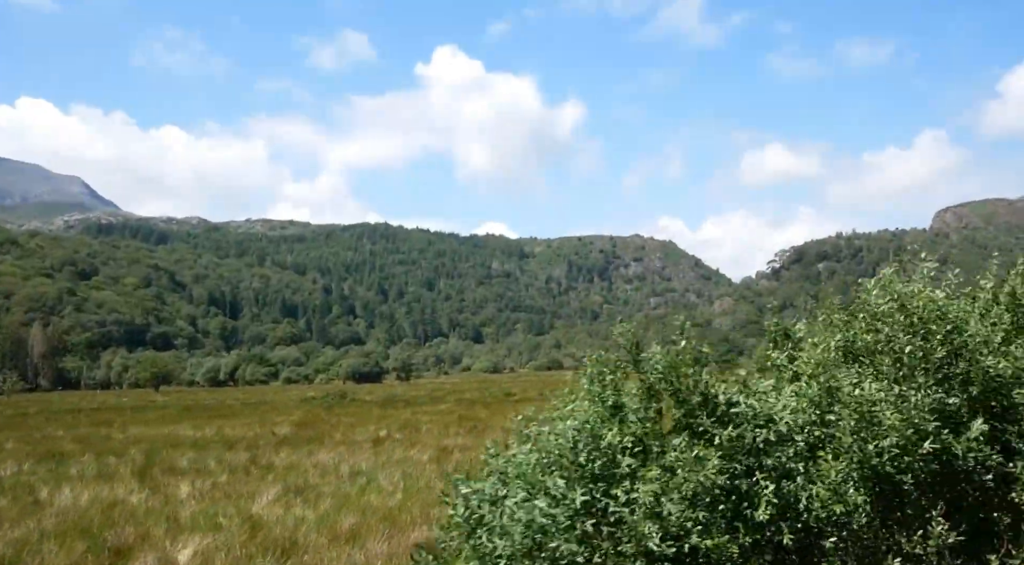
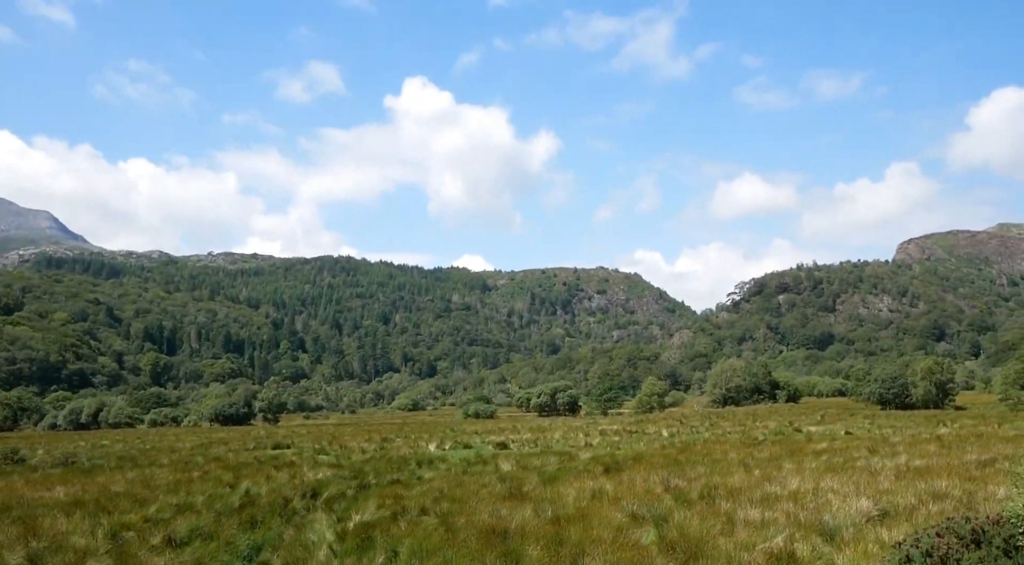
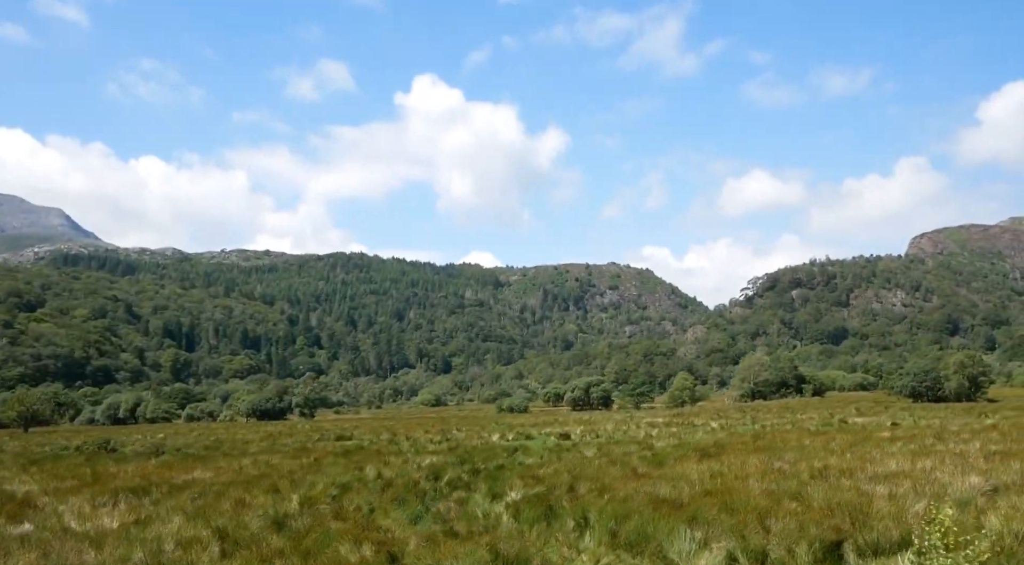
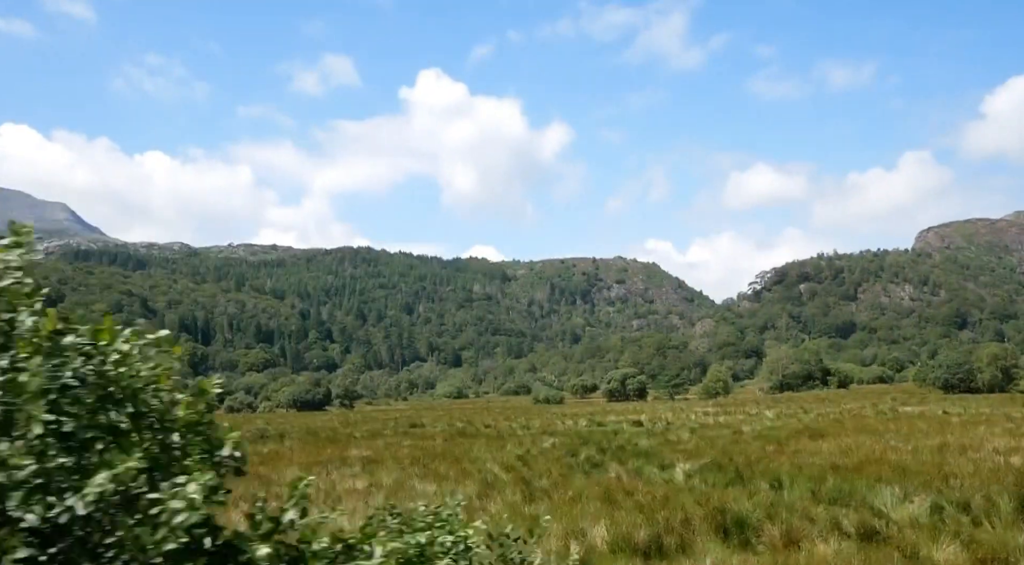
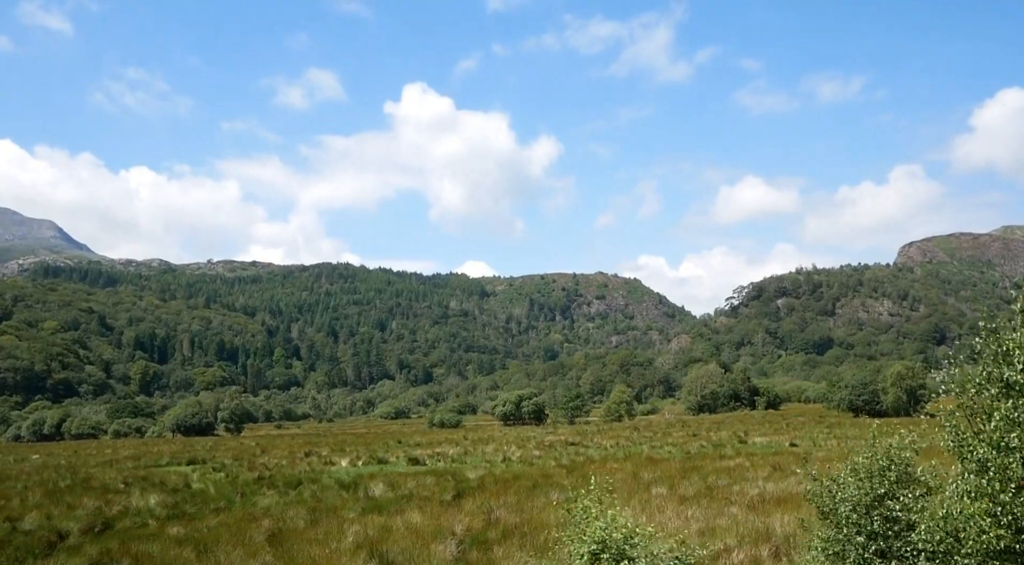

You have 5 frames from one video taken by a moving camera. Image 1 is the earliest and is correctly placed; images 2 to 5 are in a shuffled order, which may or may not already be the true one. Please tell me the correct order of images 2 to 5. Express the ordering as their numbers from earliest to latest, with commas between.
4, 3, 2, 5
